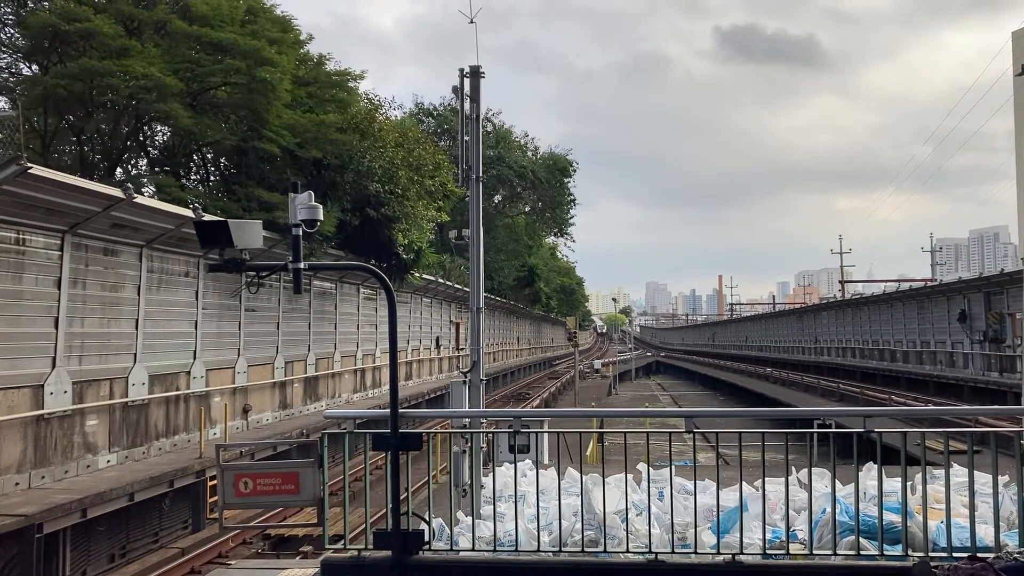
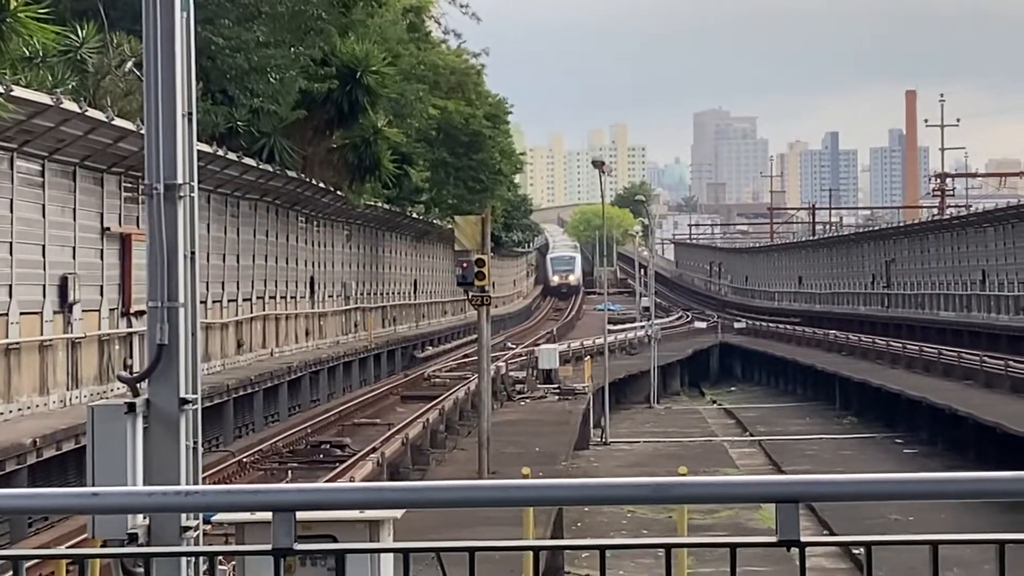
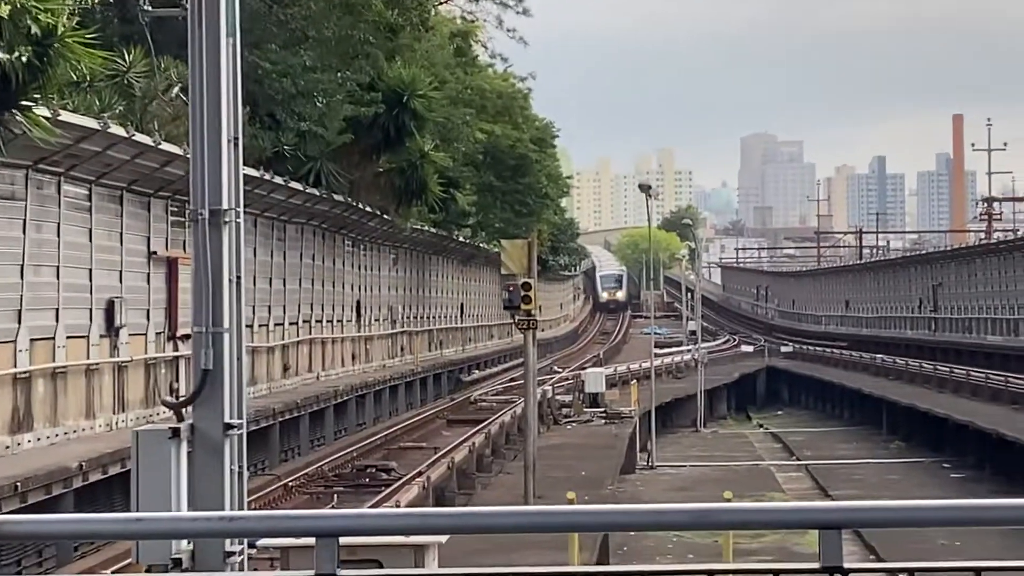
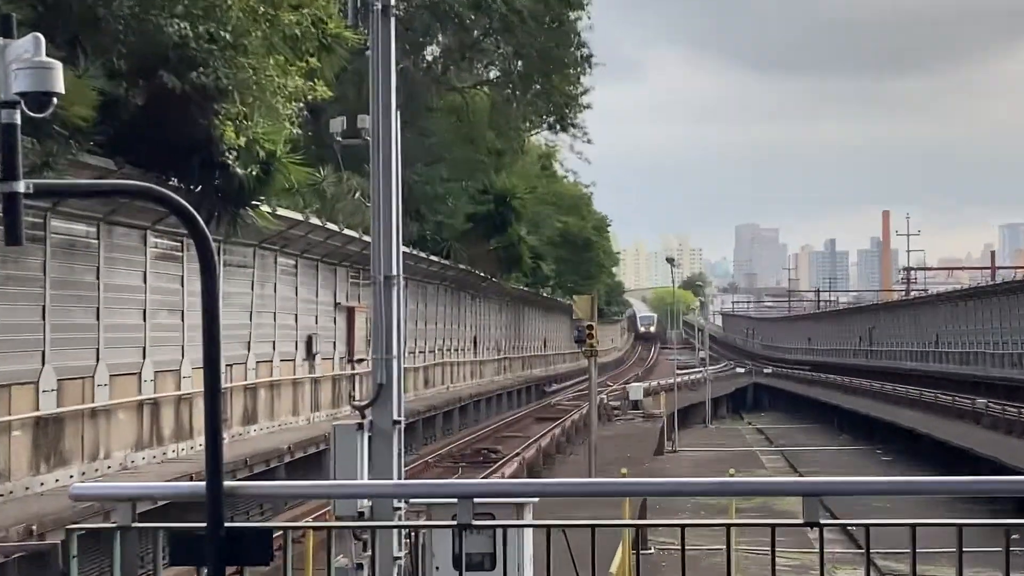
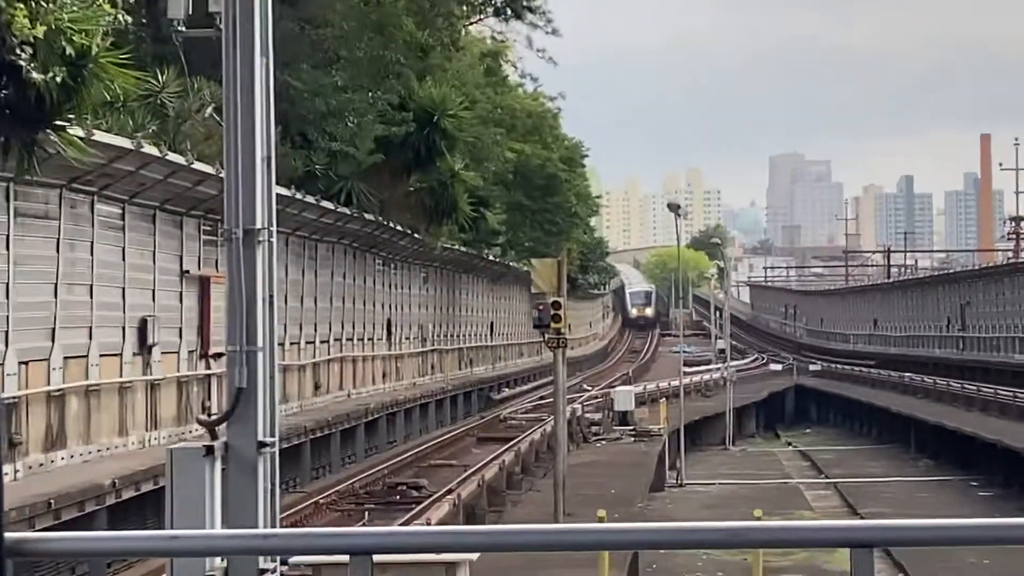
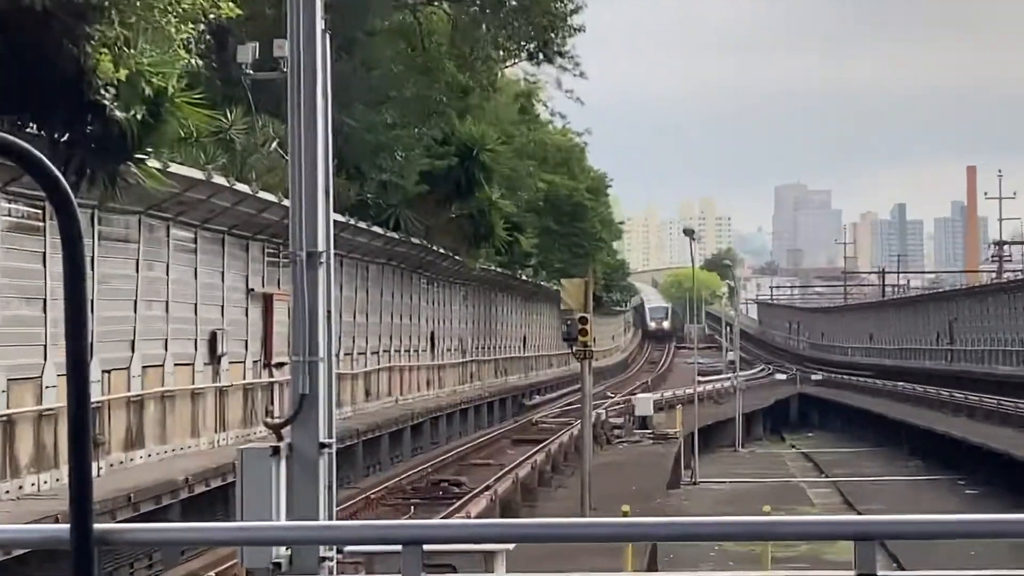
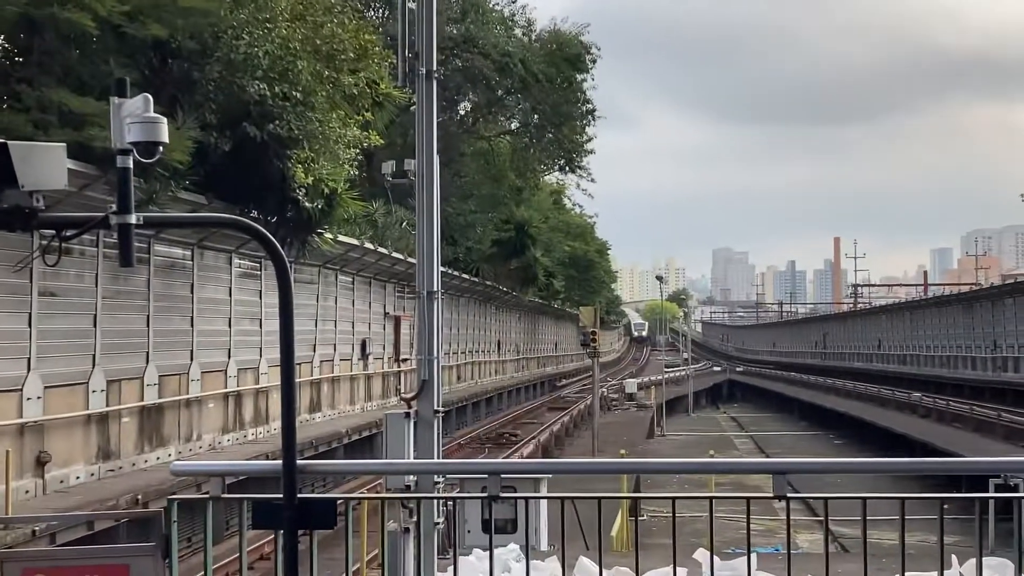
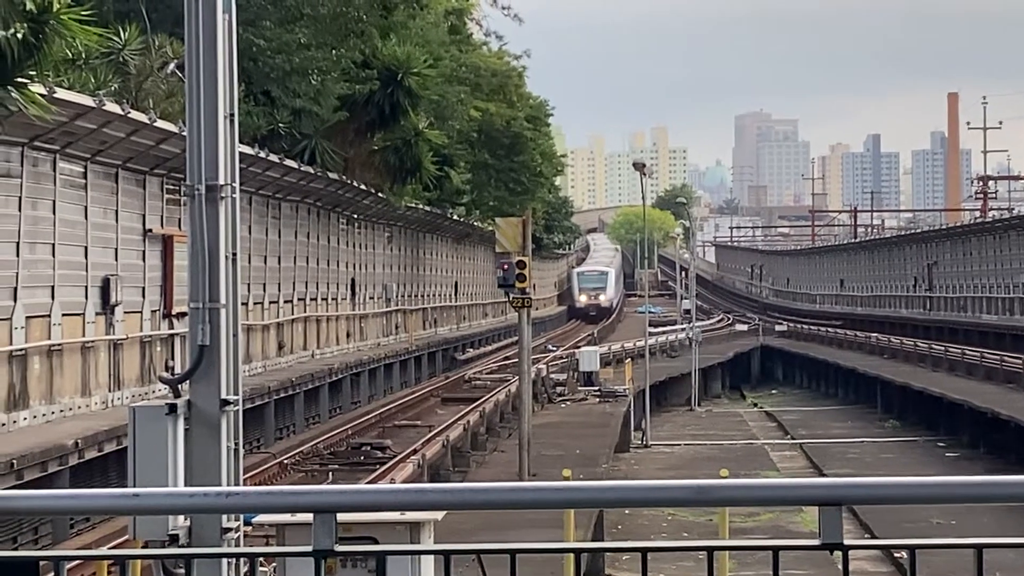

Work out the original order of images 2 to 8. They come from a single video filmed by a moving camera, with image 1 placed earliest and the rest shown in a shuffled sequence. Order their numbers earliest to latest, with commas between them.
7, 4, 6, 5, 3, 2, 8
